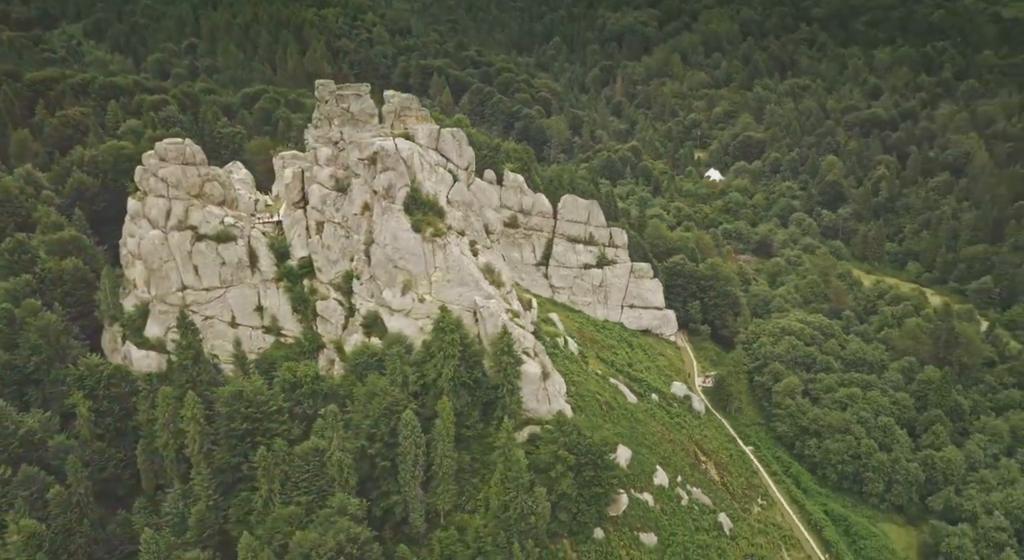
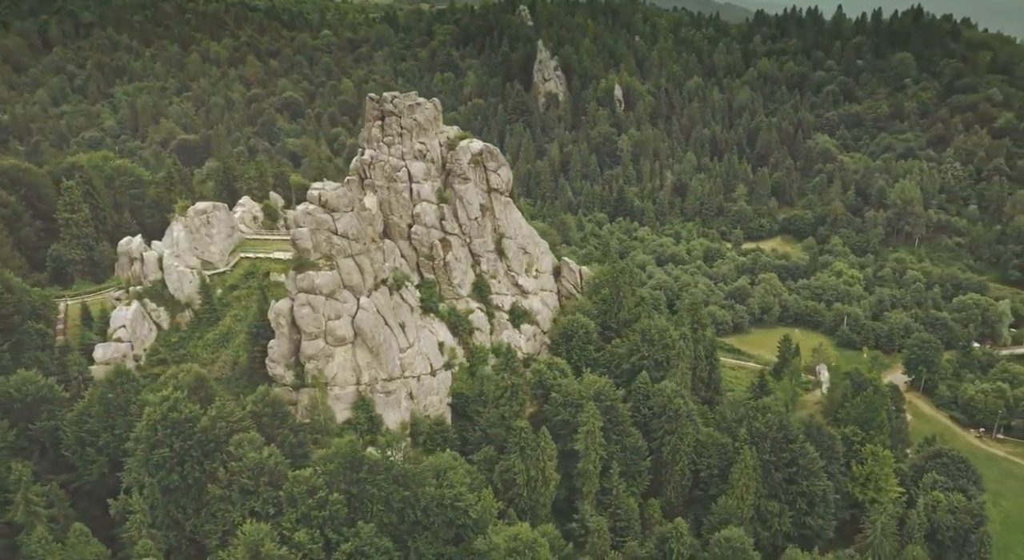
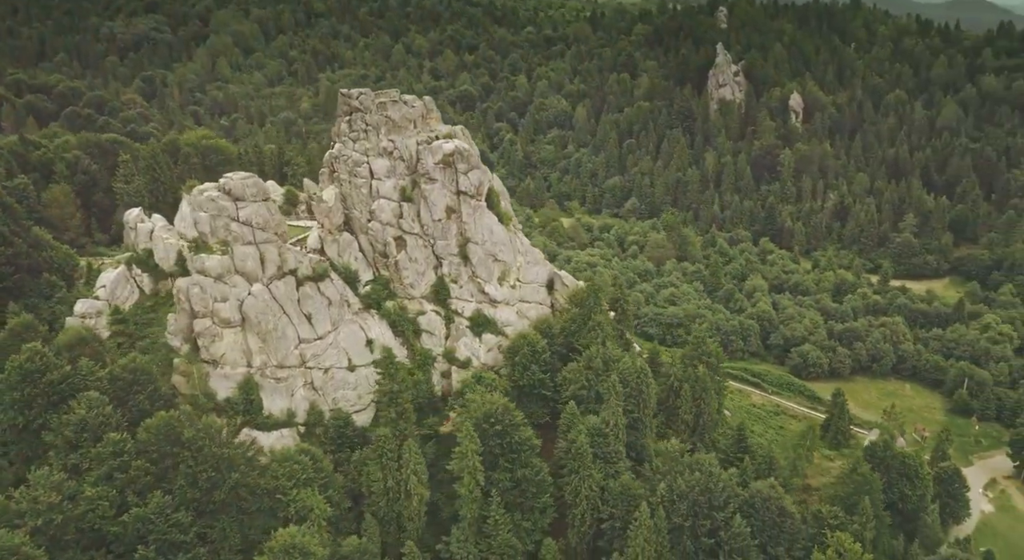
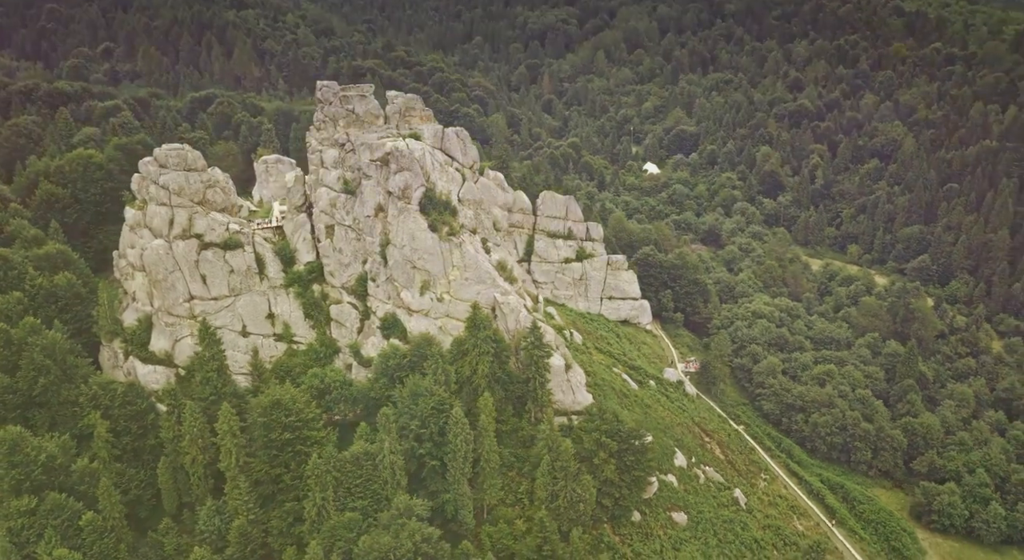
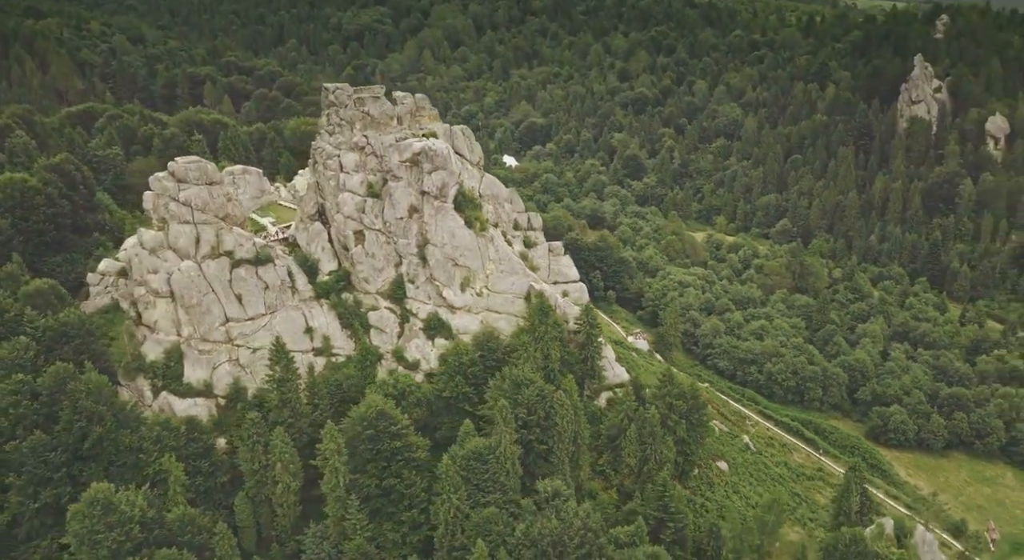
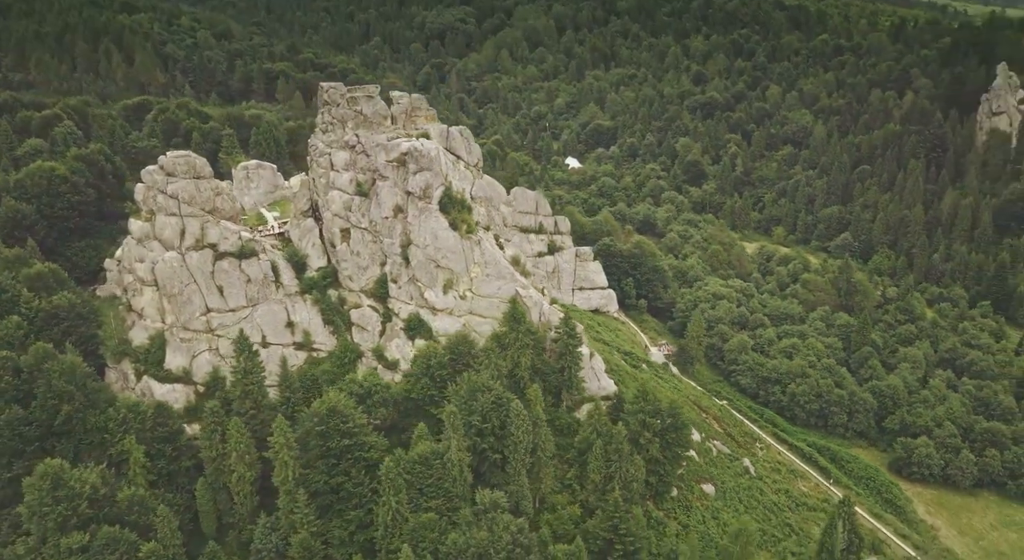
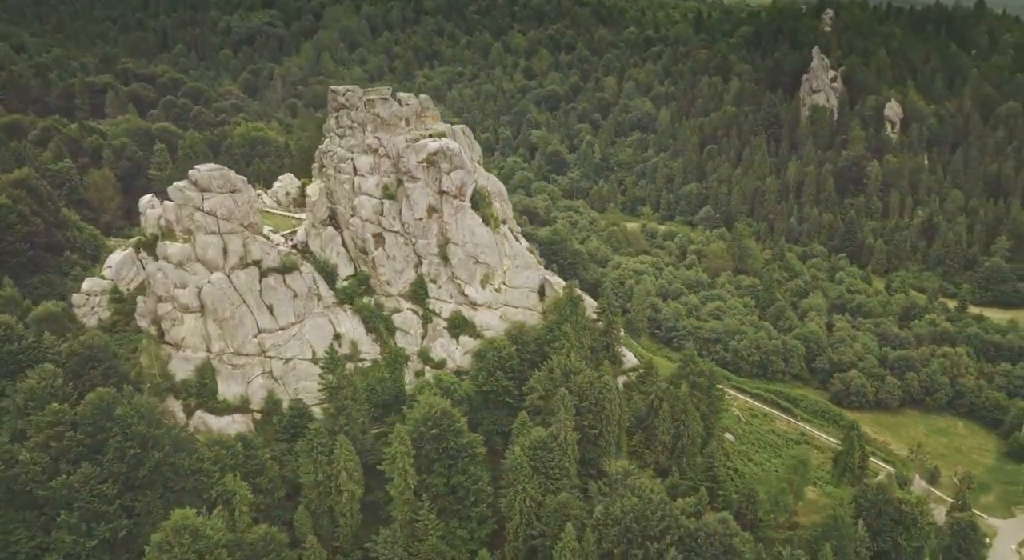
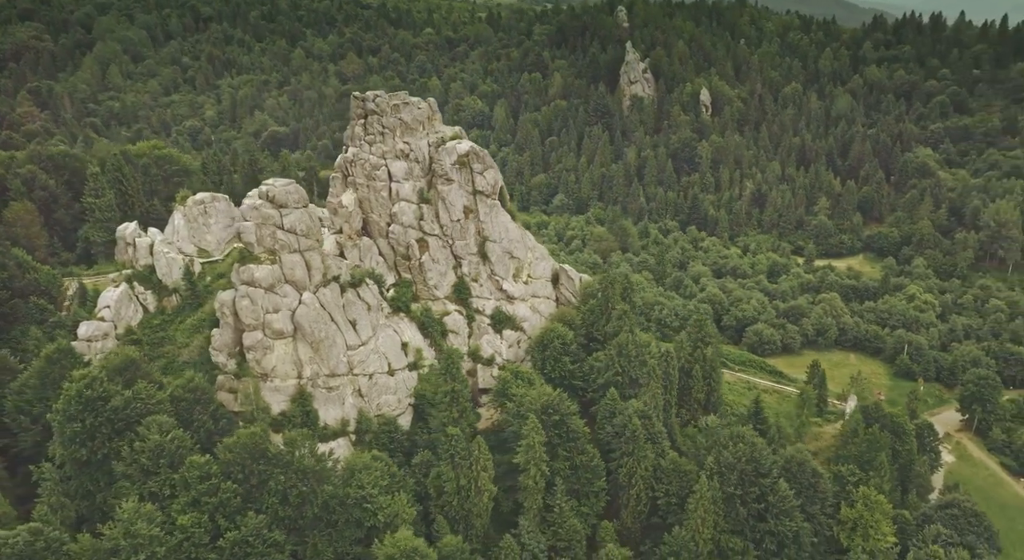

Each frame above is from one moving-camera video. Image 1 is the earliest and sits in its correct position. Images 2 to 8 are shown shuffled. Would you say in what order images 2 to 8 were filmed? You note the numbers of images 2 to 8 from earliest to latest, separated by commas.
4, 6, 5, 7, 3, 8, 2
